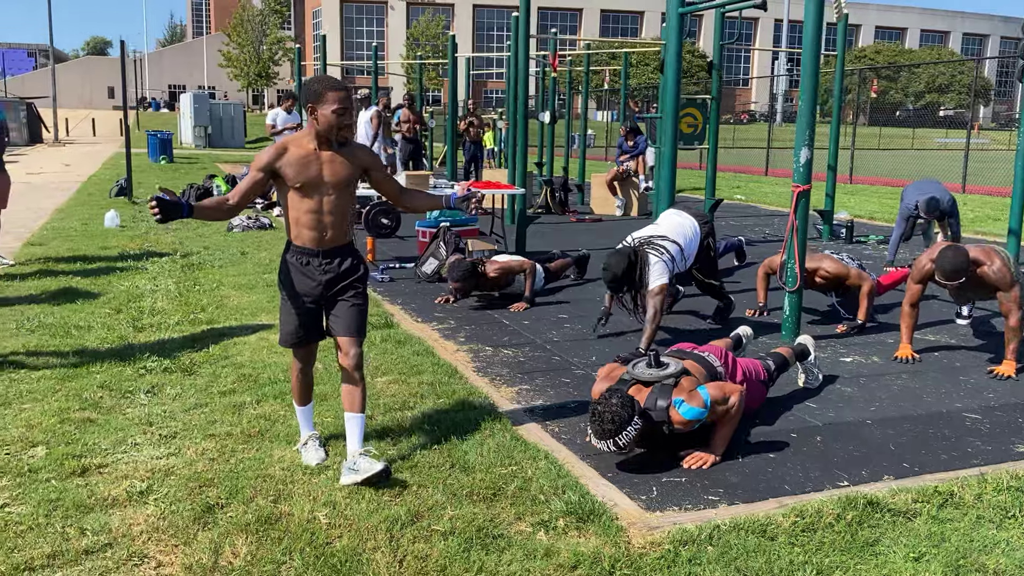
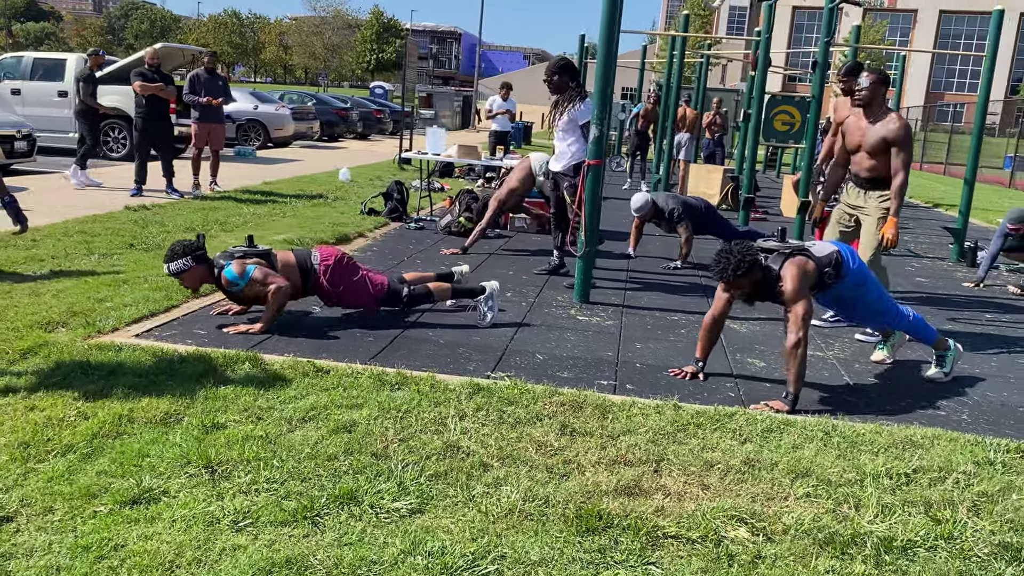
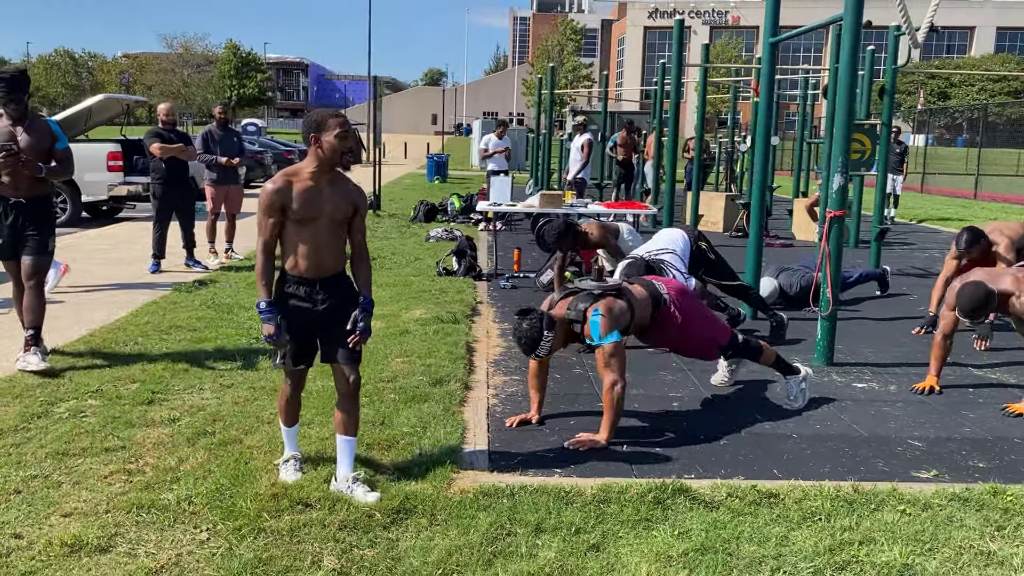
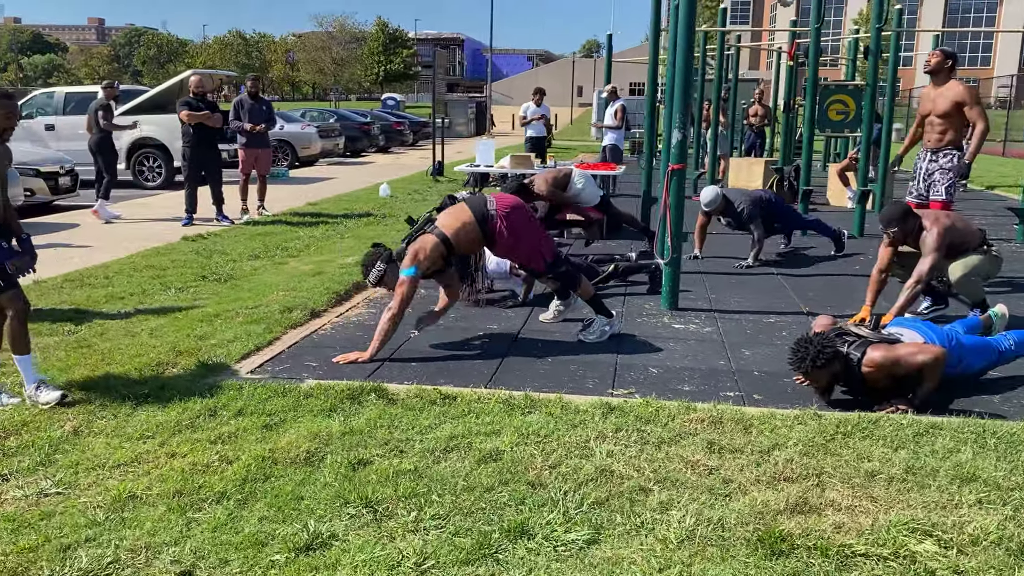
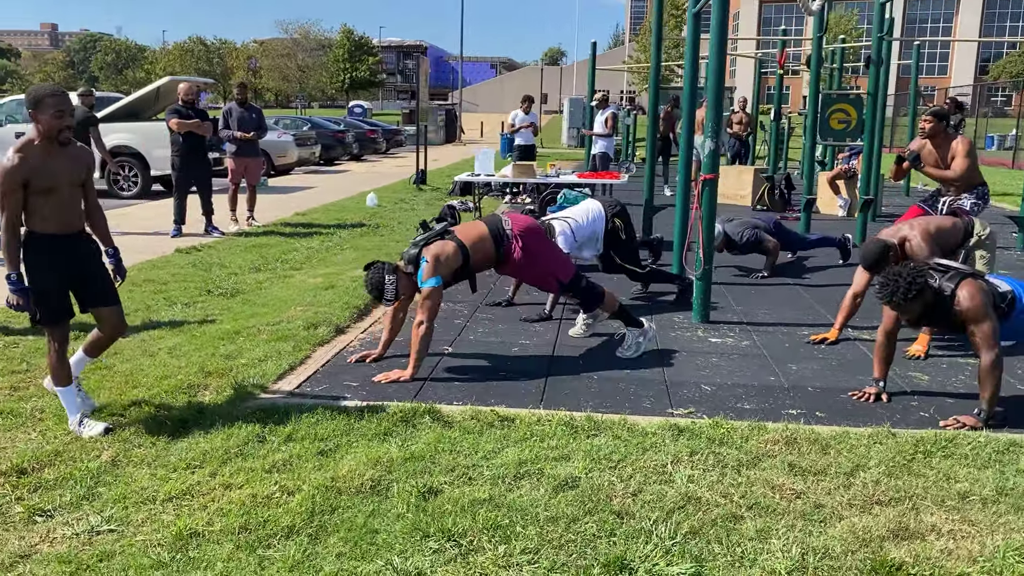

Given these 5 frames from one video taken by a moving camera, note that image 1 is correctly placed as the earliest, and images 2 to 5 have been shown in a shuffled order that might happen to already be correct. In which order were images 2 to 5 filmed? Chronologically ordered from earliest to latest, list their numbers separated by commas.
3, 5, 4, 2
